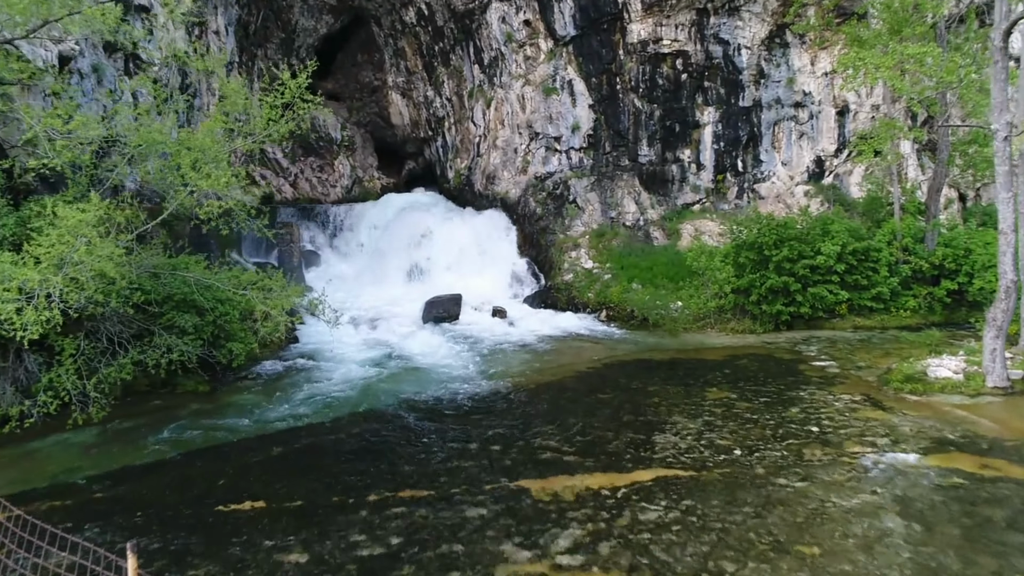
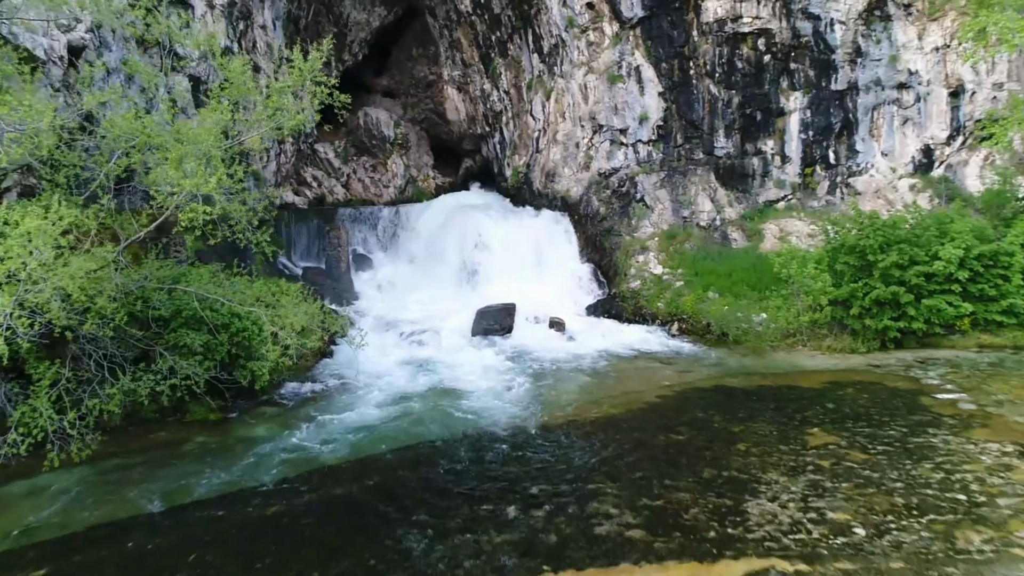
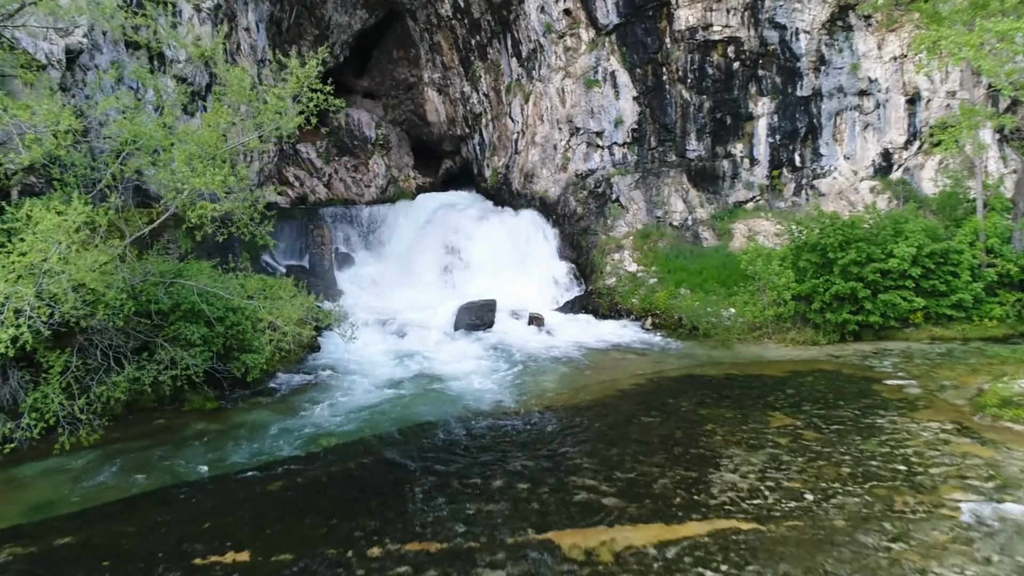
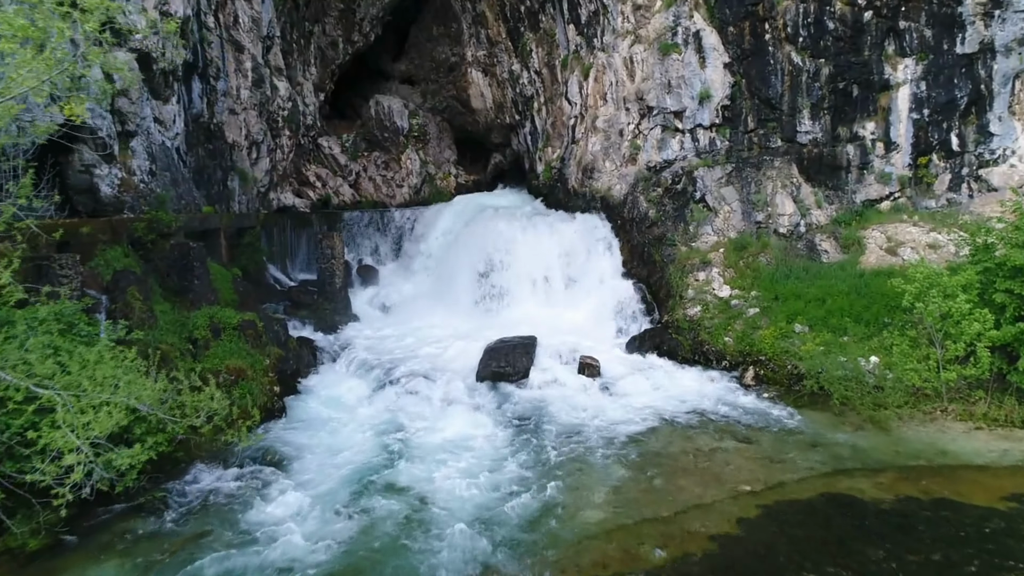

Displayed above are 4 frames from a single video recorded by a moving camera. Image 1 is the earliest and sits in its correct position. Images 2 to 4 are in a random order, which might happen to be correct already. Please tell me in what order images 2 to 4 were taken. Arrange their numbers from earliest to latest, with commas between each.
3, 2, 4
